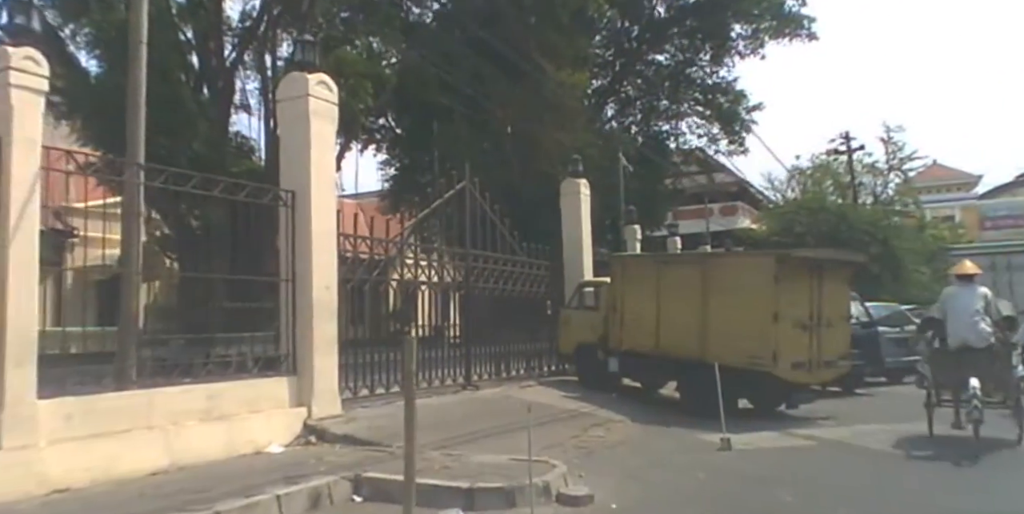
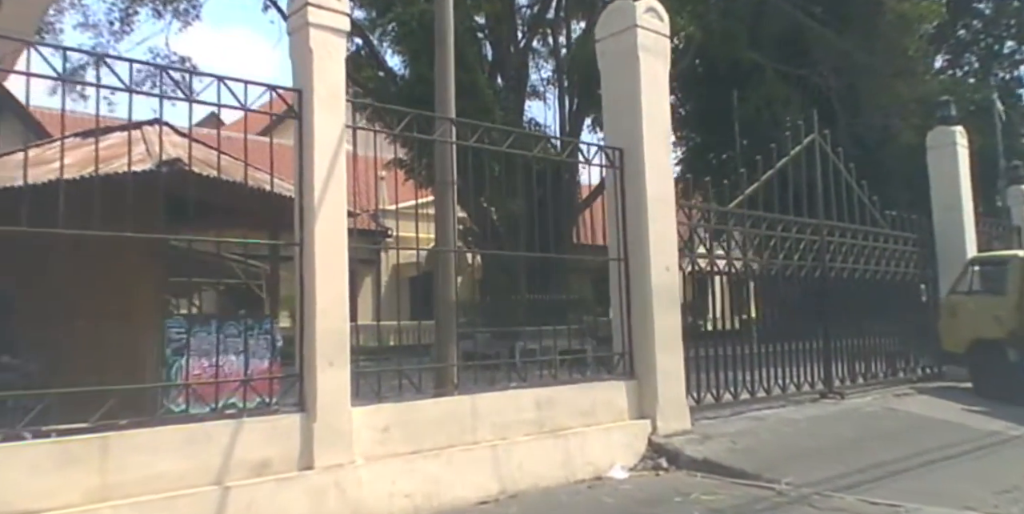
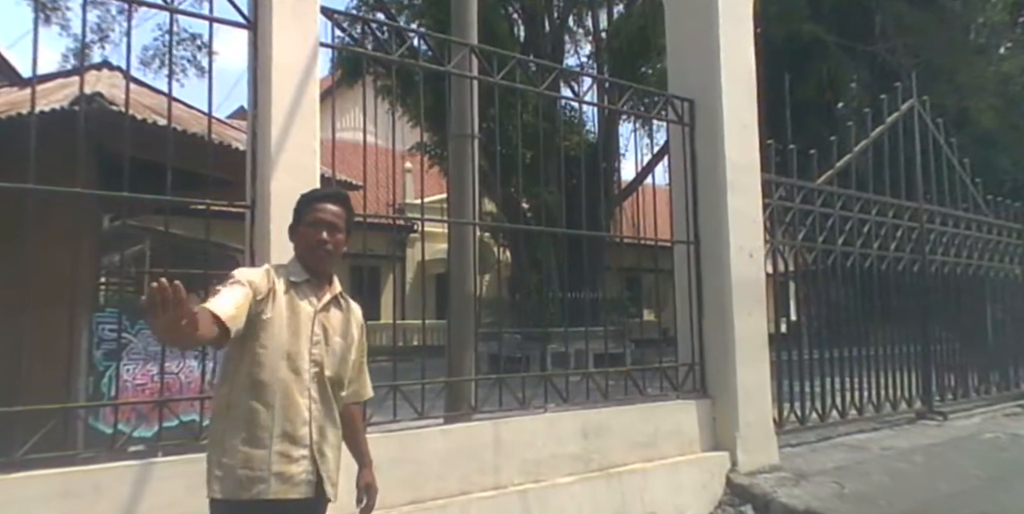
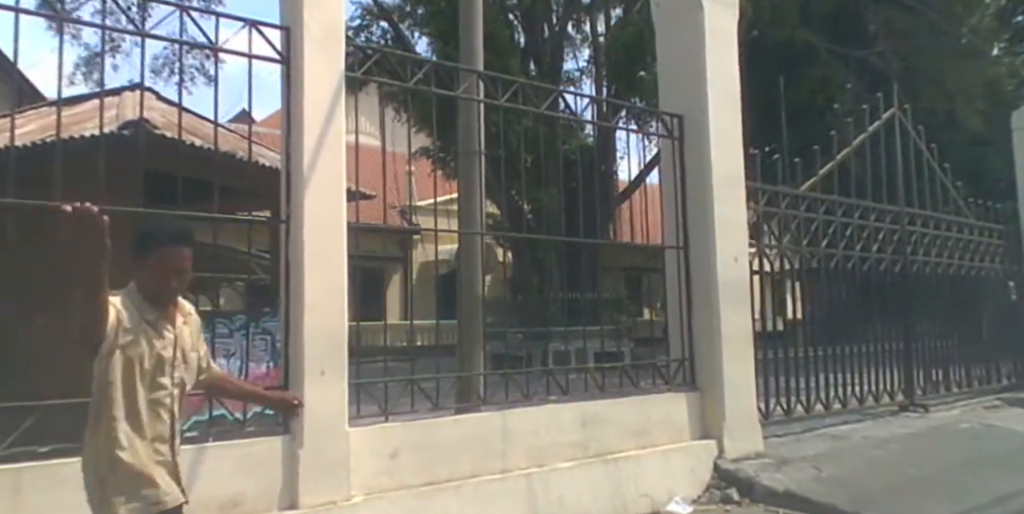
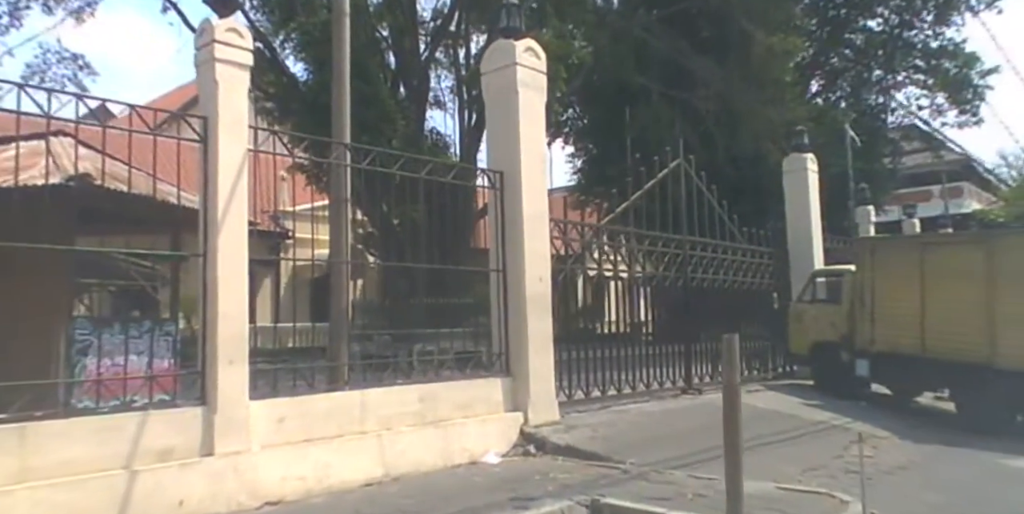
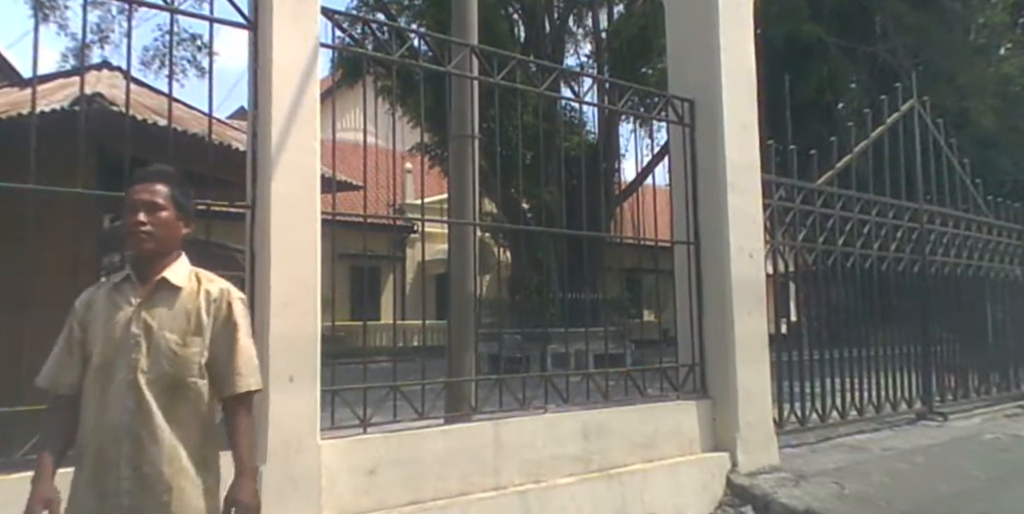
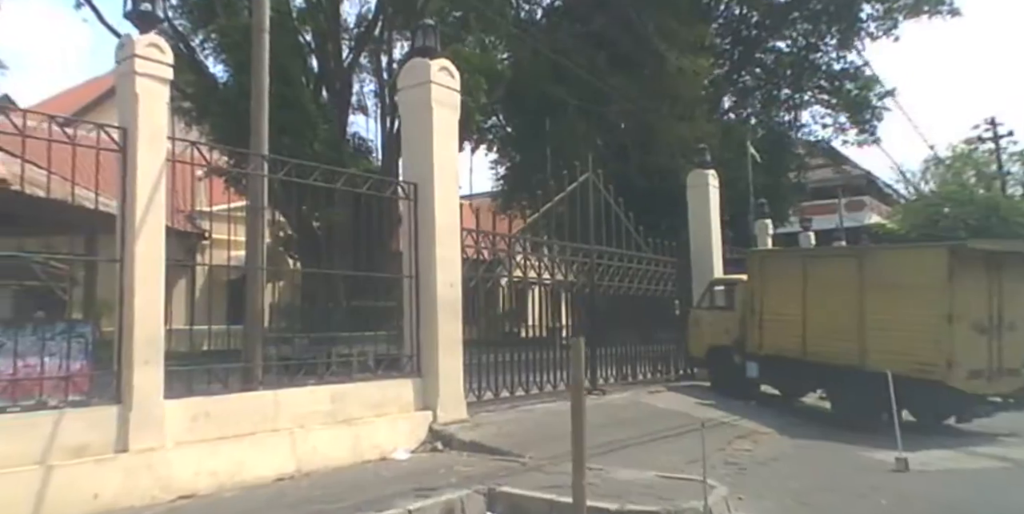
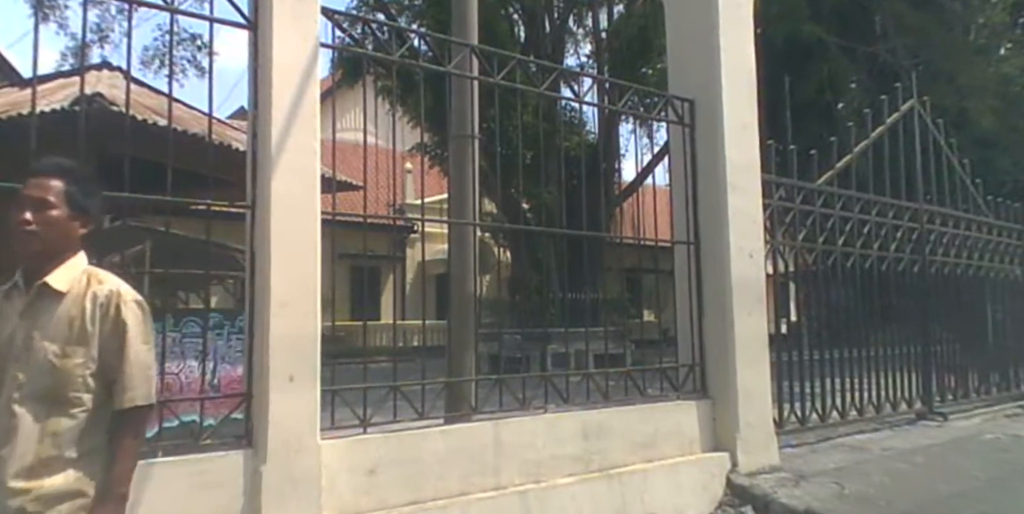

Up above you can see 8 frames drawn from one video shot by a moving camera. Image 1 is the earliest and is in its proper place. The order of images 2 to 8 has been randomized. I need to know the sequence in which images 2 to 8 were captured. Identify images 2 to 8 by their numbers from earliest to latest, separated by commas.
7, 5, 2, 4, 3, 6, 8
